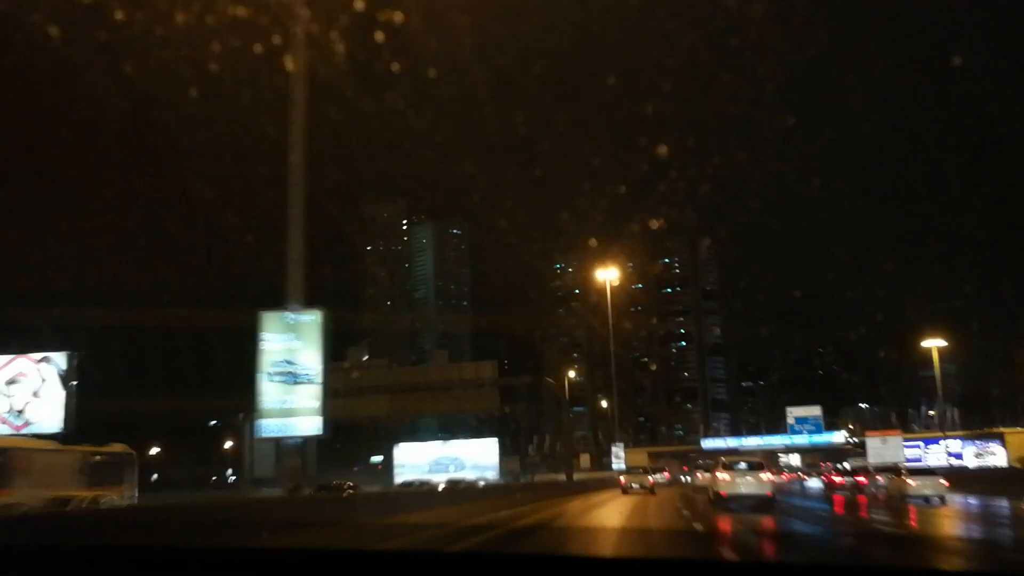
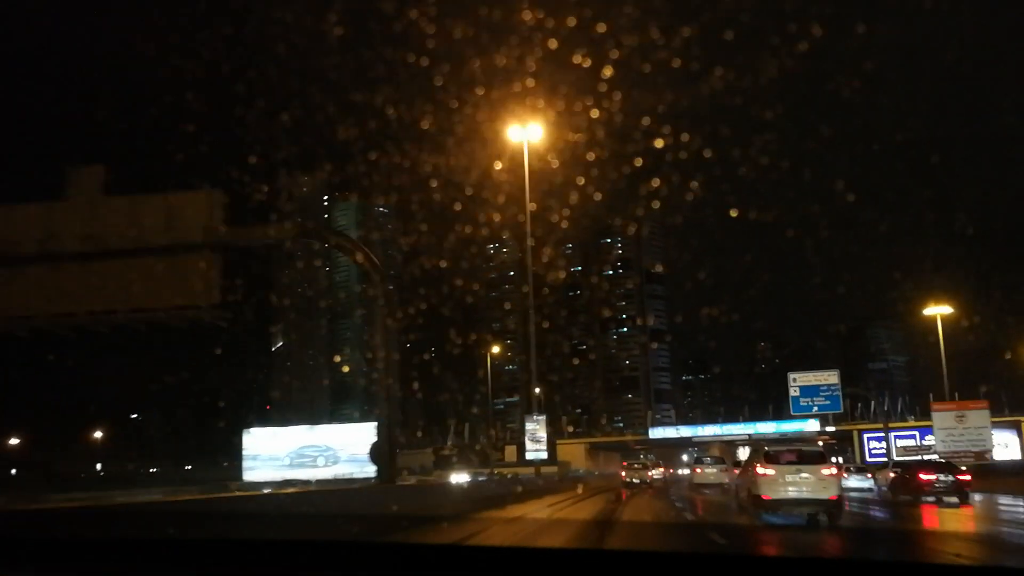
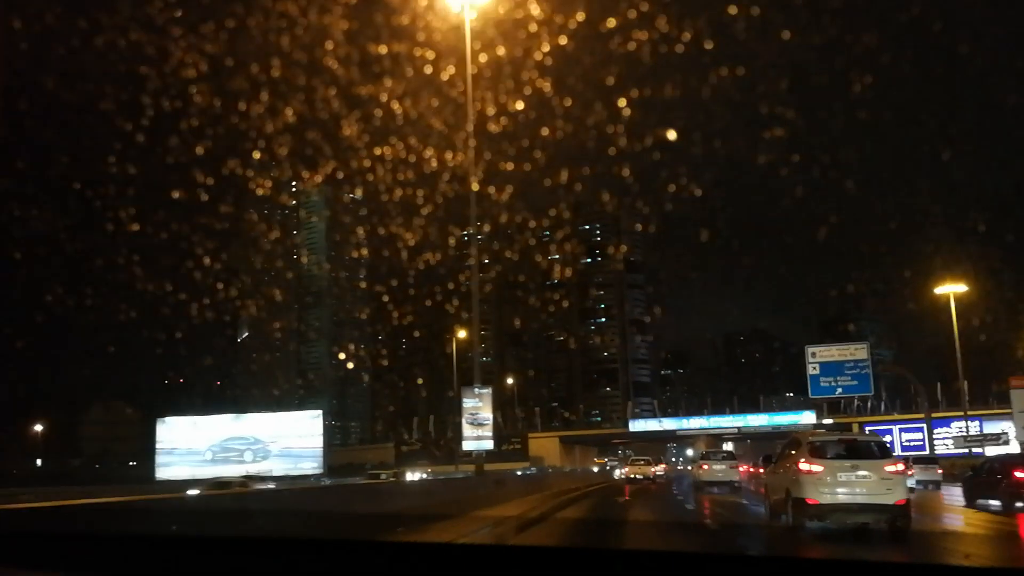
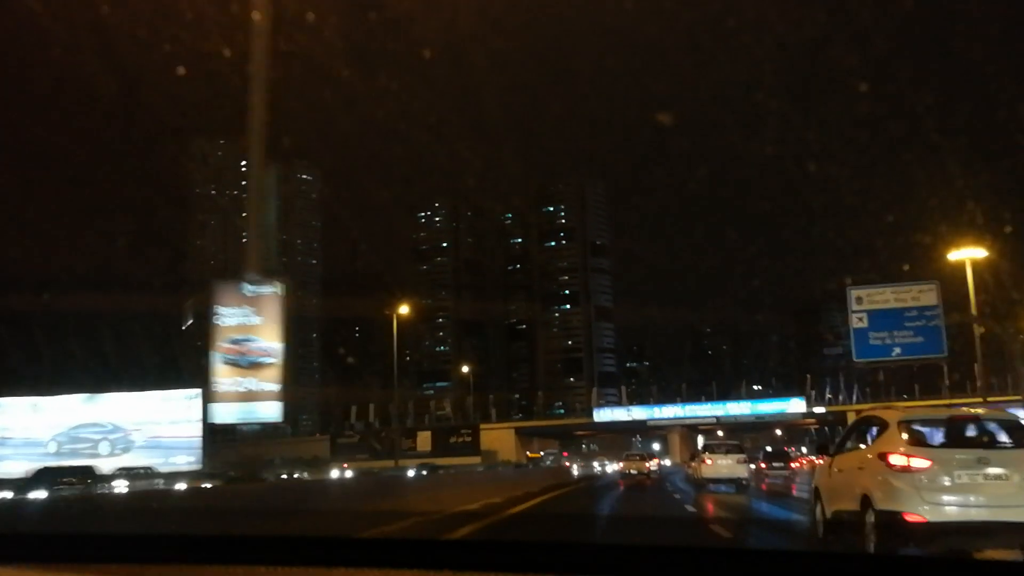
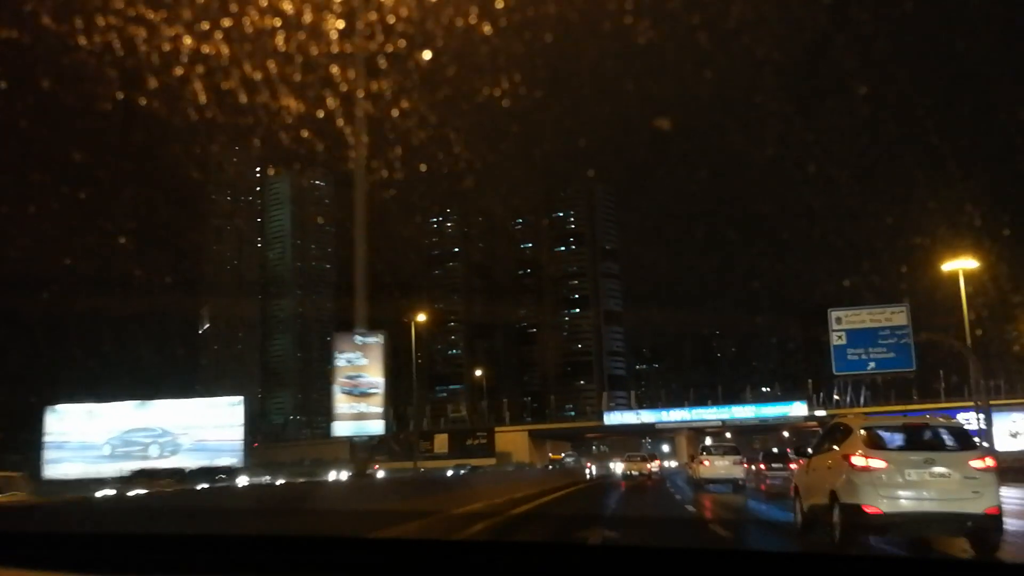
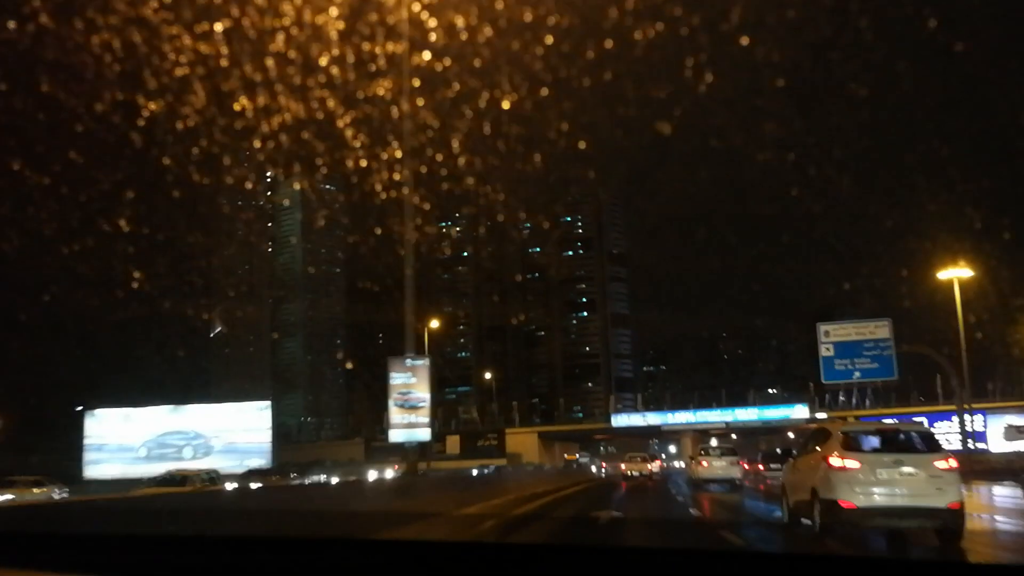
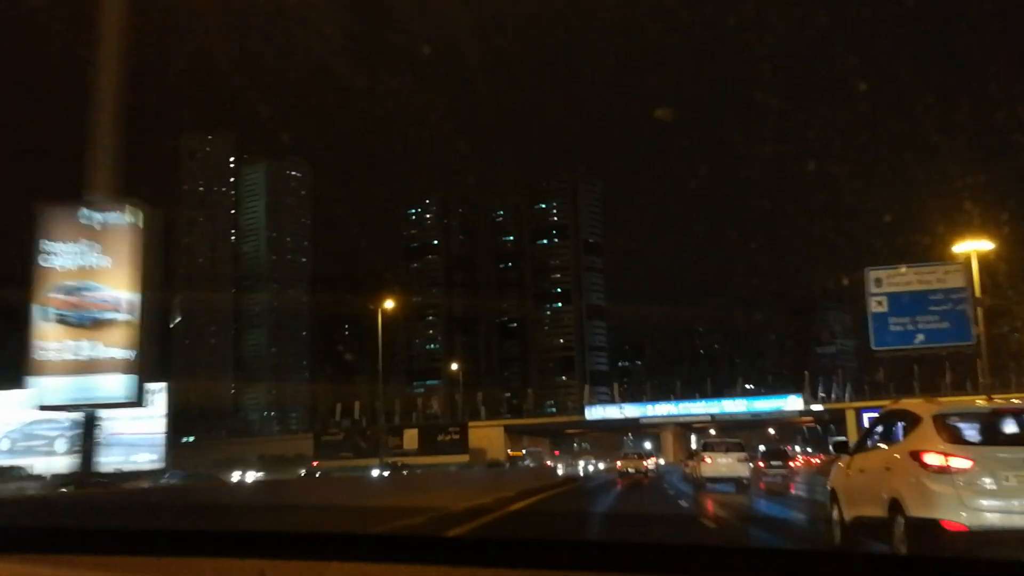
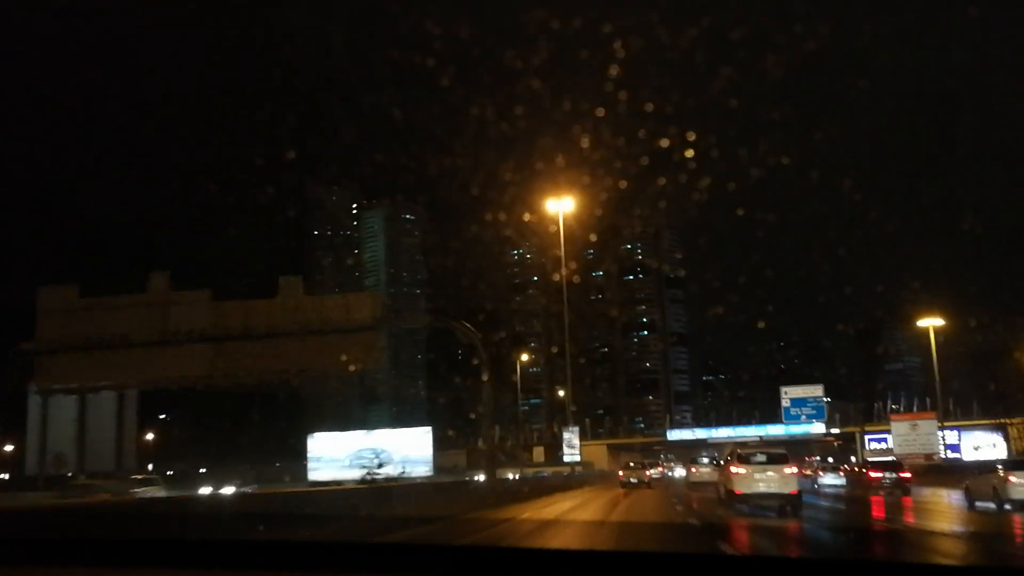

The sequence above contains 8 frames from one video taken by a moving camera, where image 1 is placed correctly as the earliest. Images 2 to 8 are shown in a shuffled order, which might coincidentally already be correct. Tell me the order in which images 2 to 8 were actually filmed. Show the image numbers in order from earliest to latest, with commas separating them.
8, 2, 3, 6, 5, 4, 7
